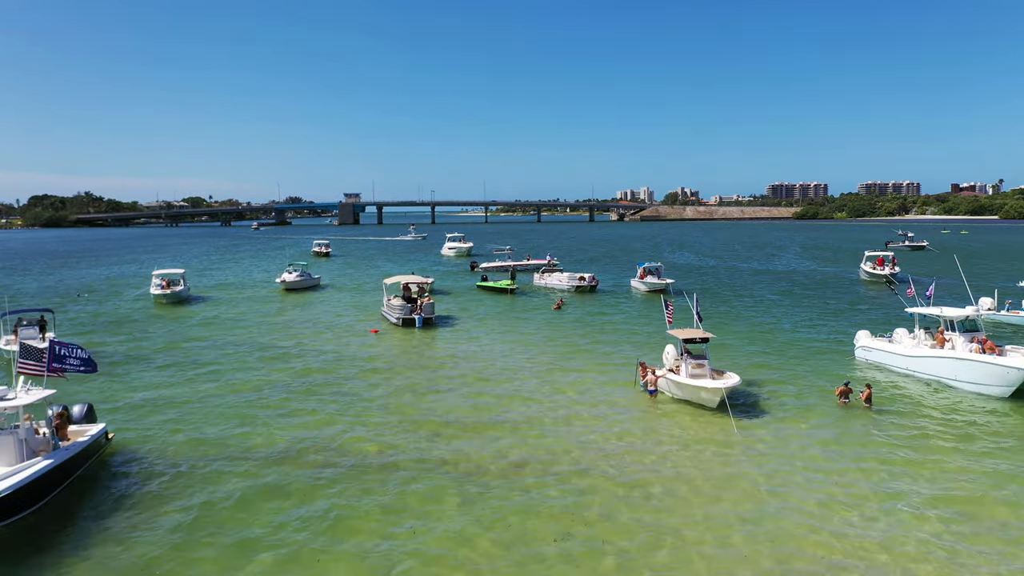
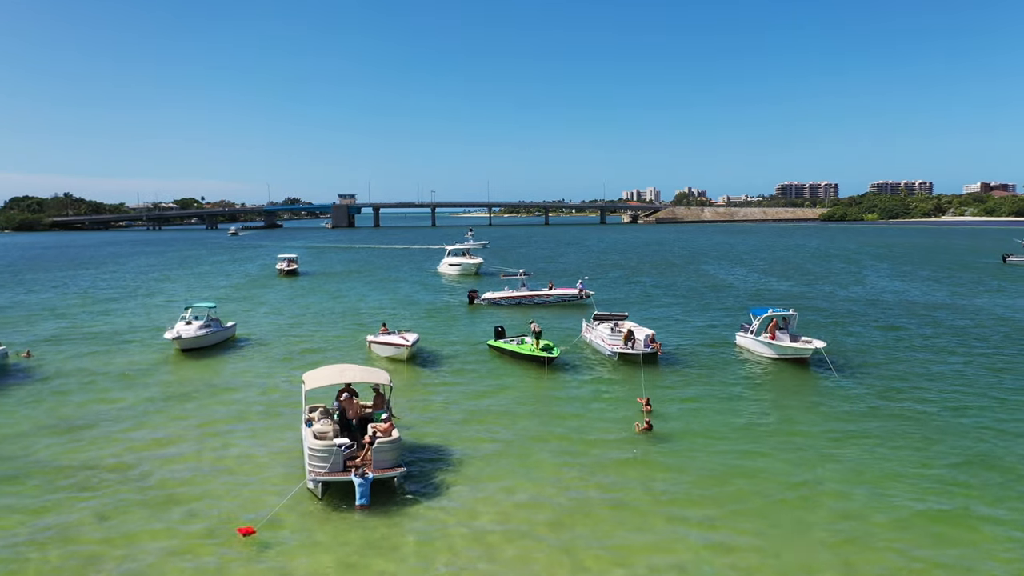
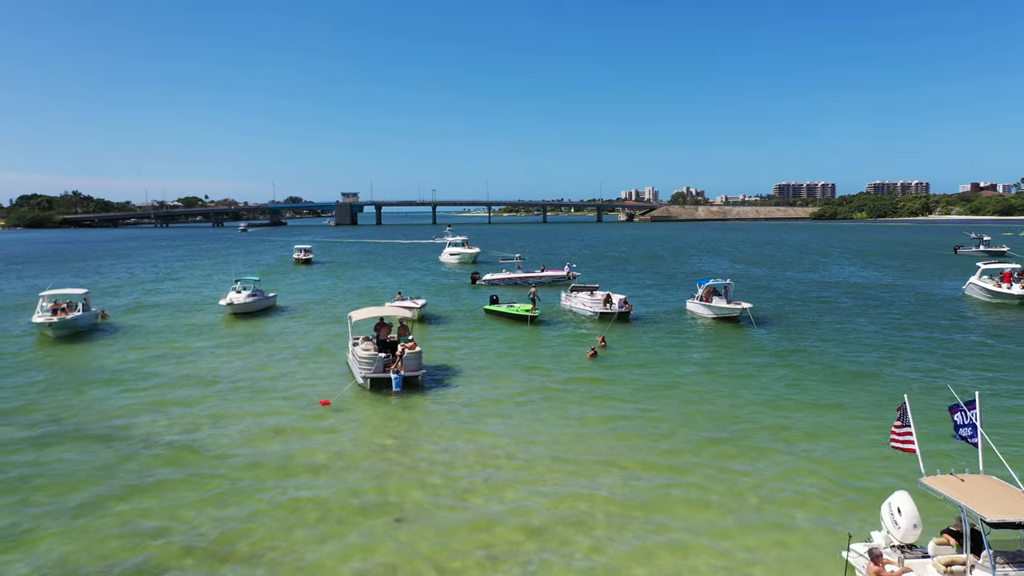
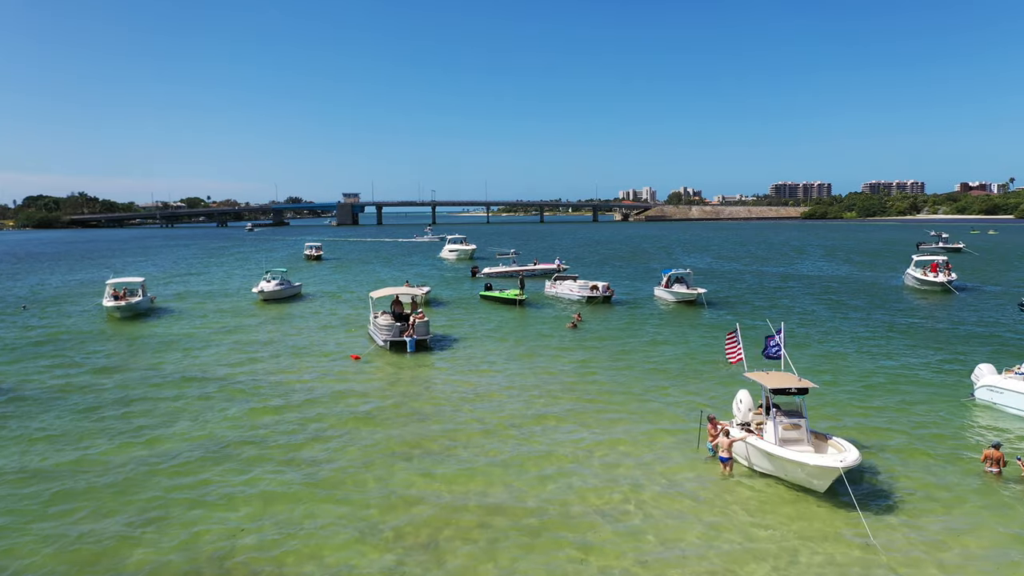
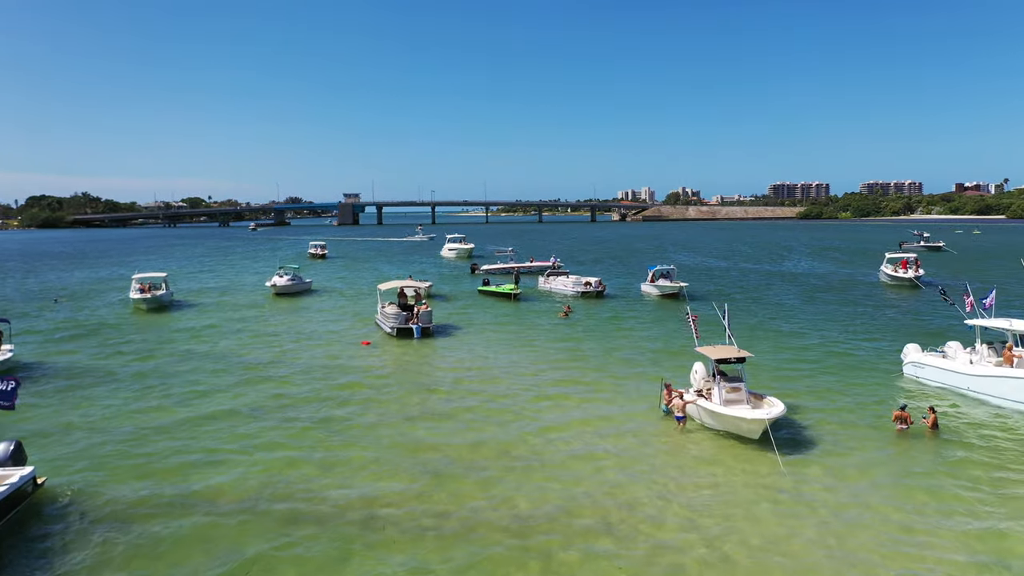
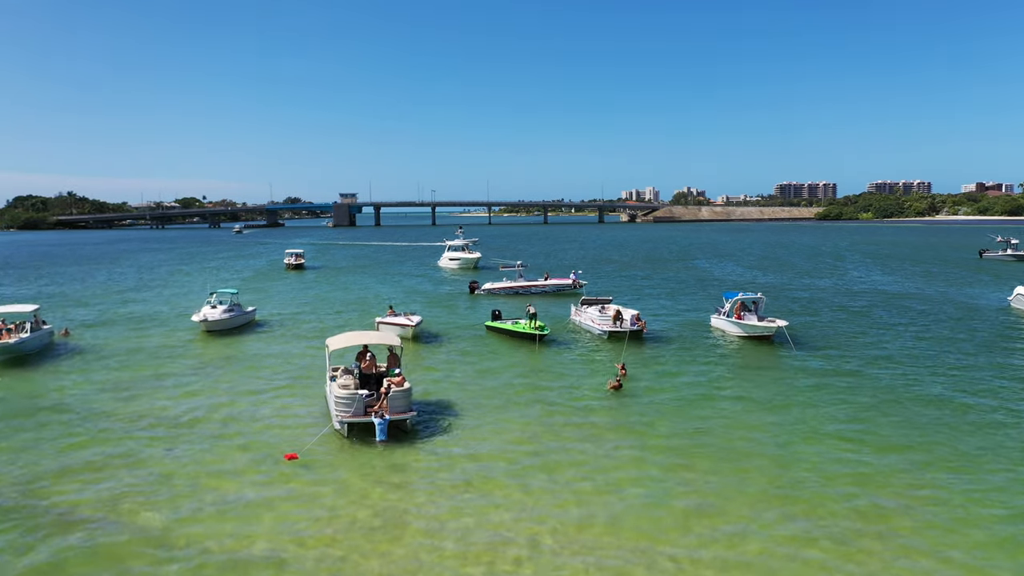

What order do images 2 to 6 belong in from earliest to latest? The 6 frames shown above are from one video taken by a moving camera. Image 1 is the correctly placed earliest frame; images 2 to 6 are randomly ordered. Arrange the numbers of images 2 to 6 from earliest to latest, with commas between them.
5, 4, 3, 6, 2
